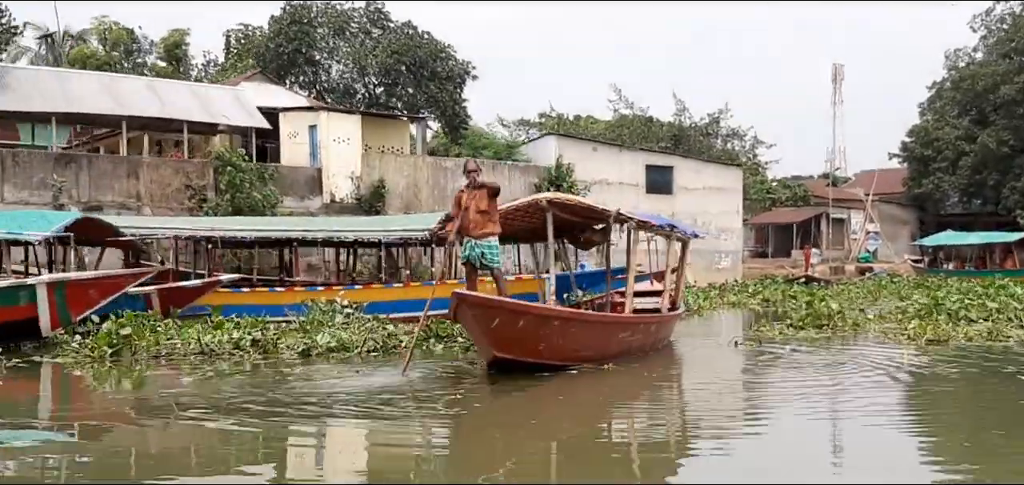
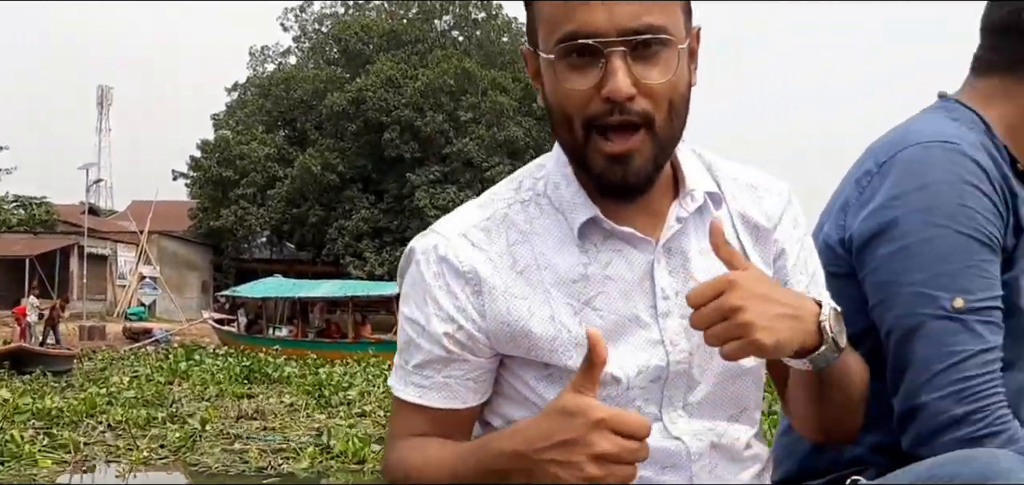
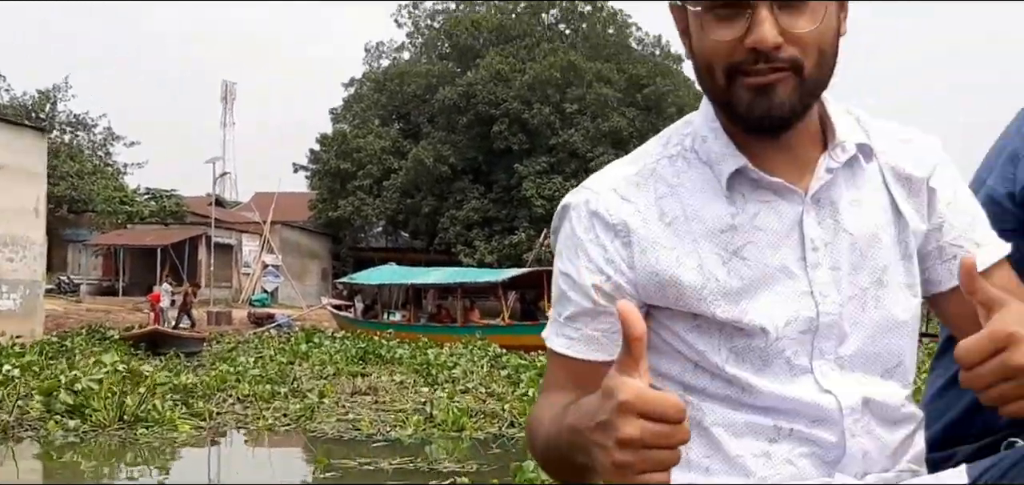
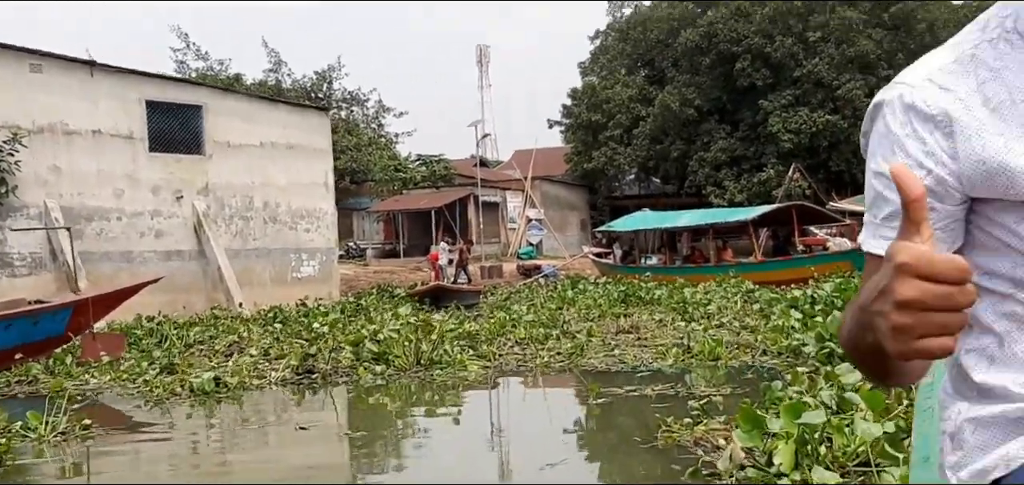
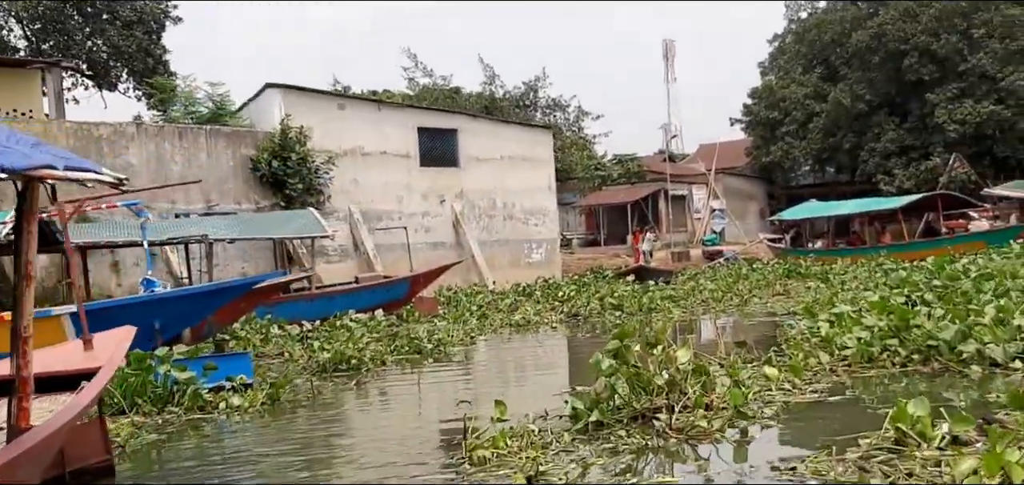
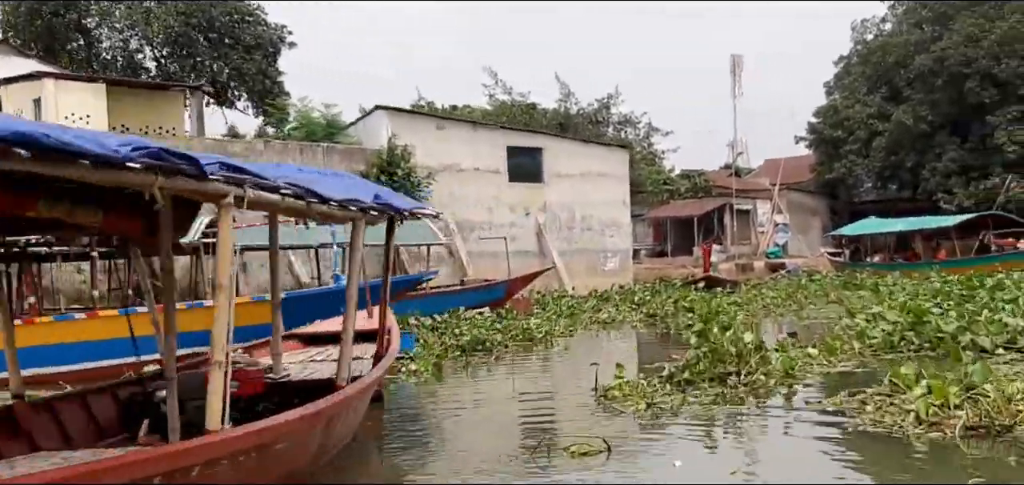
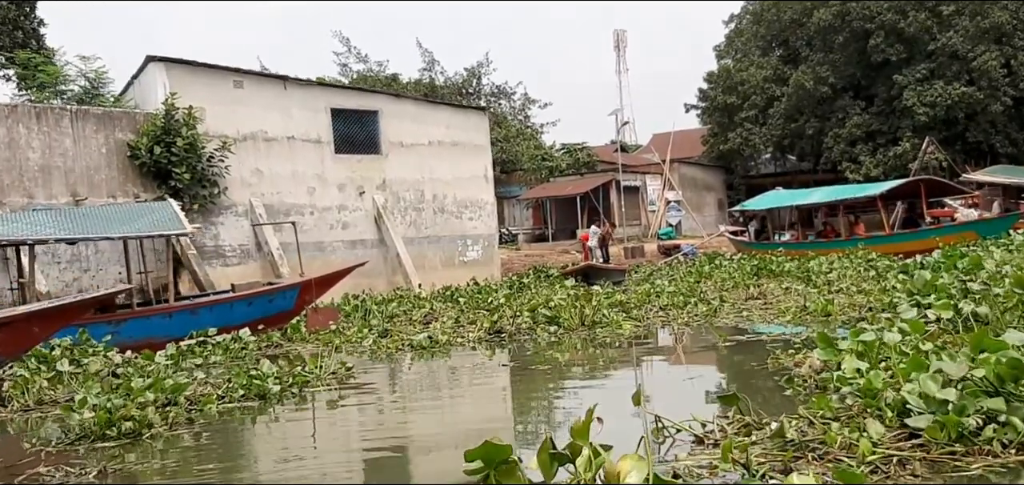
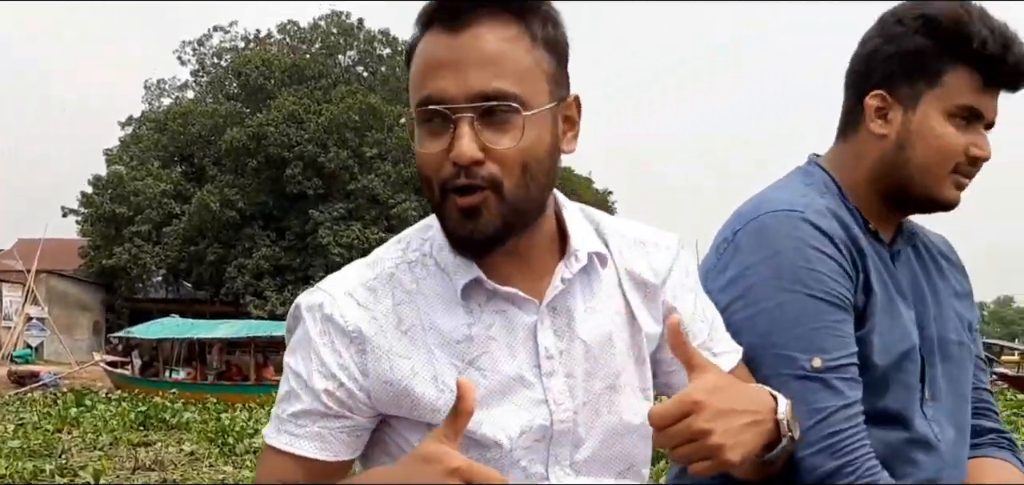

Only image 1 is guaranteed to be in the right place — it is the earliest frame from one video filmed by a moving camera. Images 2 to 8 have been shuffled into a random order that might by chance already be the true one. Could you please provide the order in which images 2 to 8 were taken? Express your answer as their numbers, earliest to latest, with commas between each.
6, 5, 7, 4, 3, 2, 8
